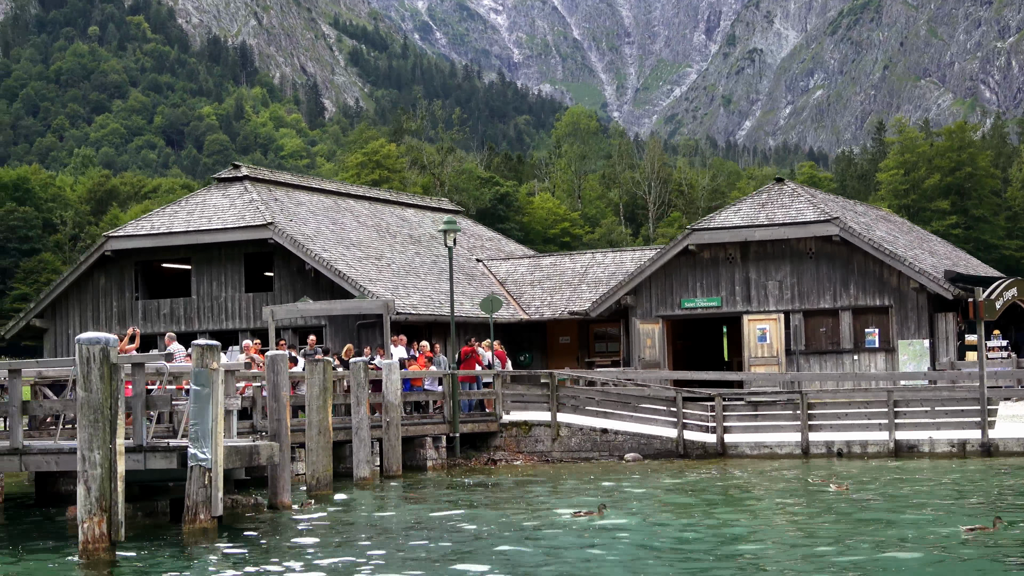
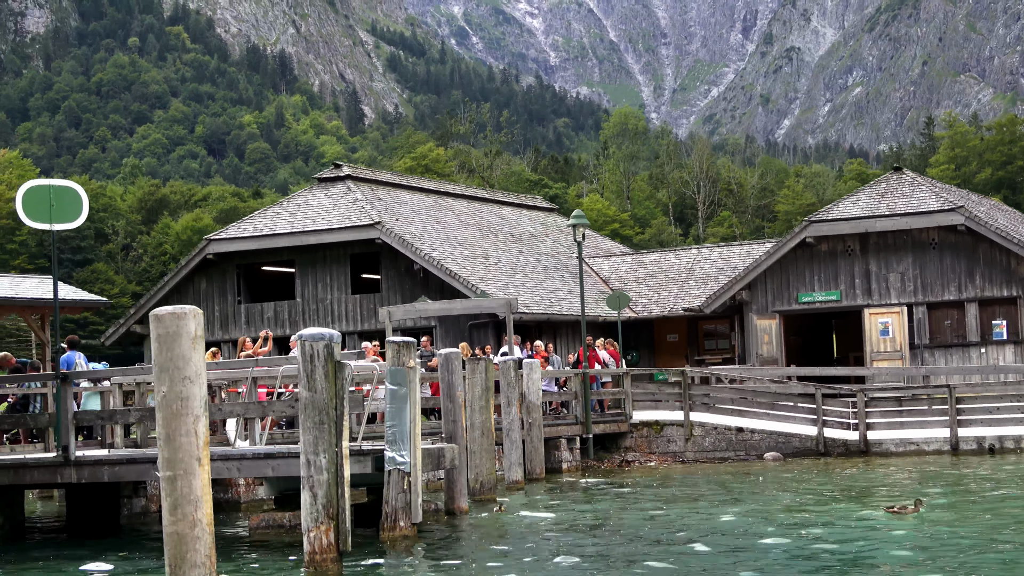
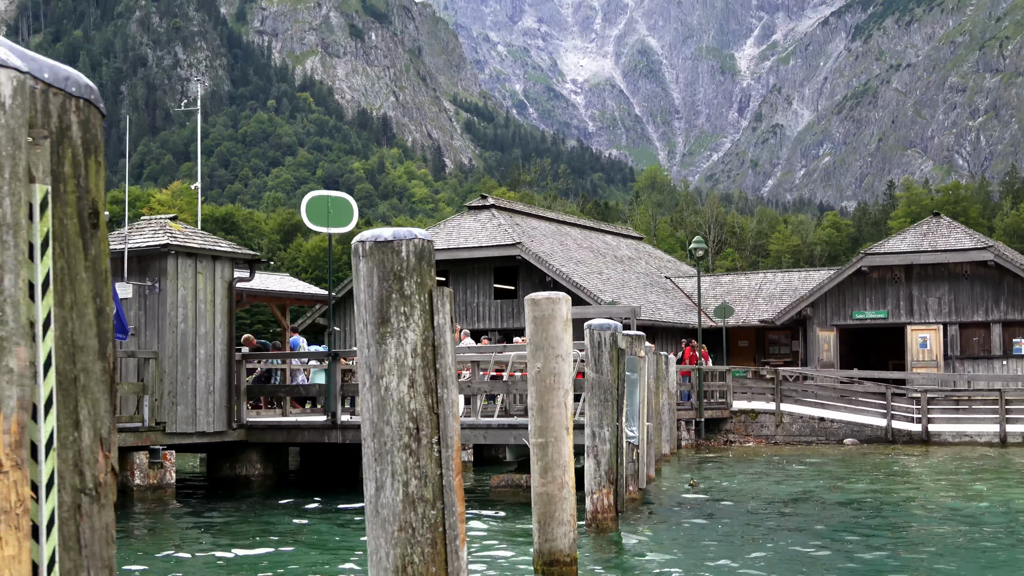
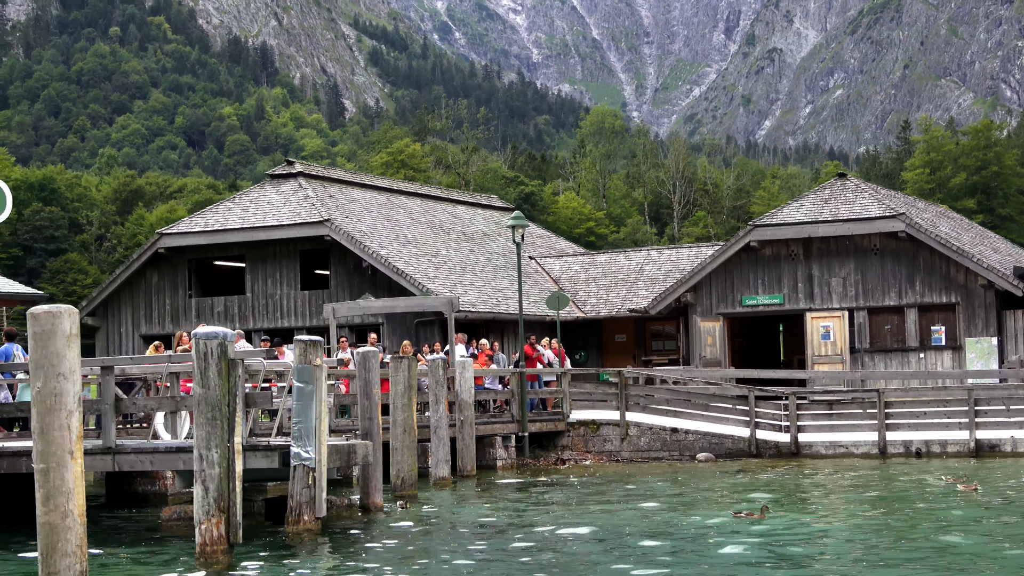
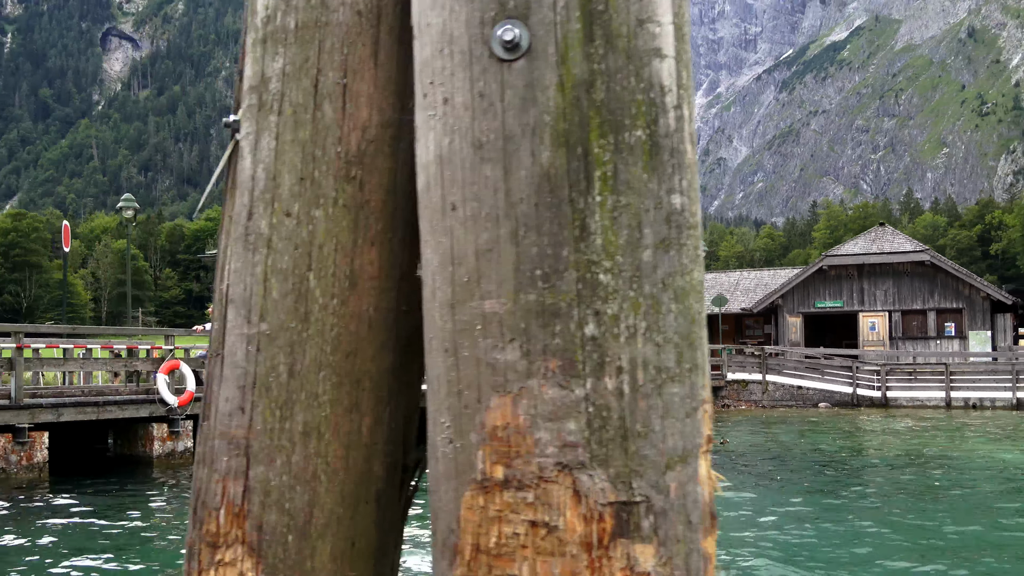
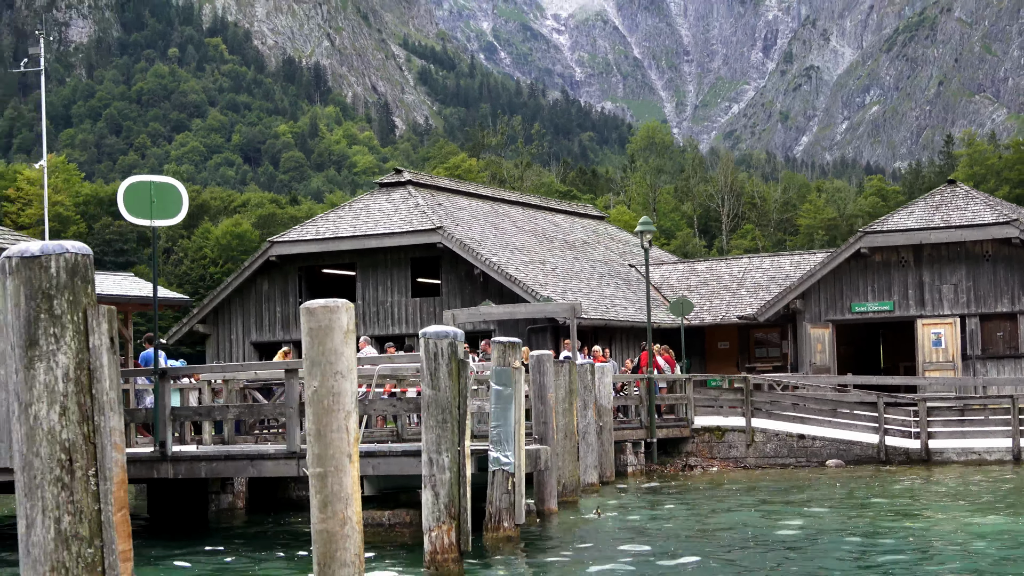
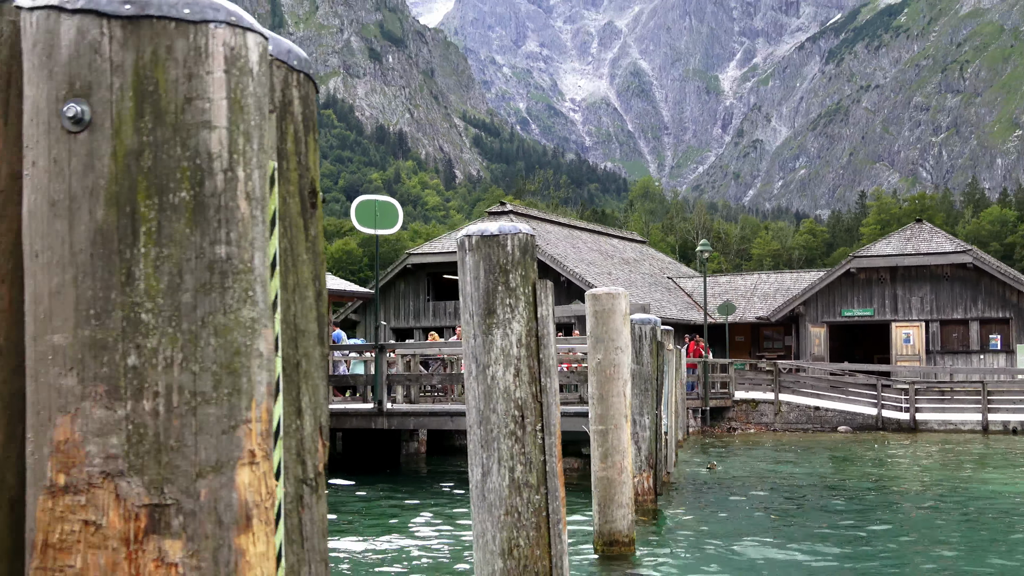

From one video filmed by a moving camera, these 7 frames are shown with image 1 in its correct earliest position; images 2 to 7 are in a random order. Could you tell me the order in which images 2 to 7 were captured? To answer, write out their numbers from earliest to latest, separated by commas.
4, 2, 6, 3, 7, 5
